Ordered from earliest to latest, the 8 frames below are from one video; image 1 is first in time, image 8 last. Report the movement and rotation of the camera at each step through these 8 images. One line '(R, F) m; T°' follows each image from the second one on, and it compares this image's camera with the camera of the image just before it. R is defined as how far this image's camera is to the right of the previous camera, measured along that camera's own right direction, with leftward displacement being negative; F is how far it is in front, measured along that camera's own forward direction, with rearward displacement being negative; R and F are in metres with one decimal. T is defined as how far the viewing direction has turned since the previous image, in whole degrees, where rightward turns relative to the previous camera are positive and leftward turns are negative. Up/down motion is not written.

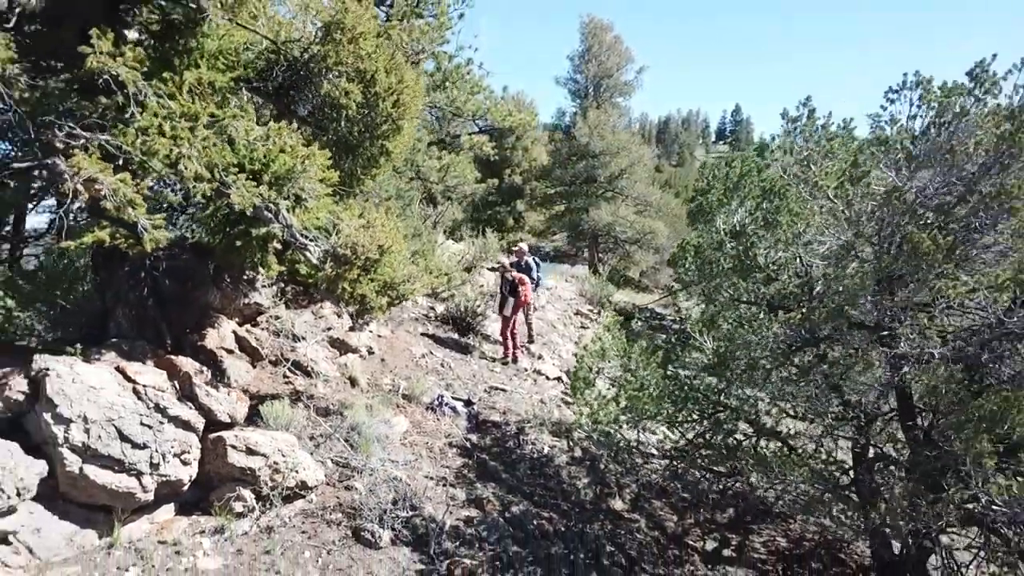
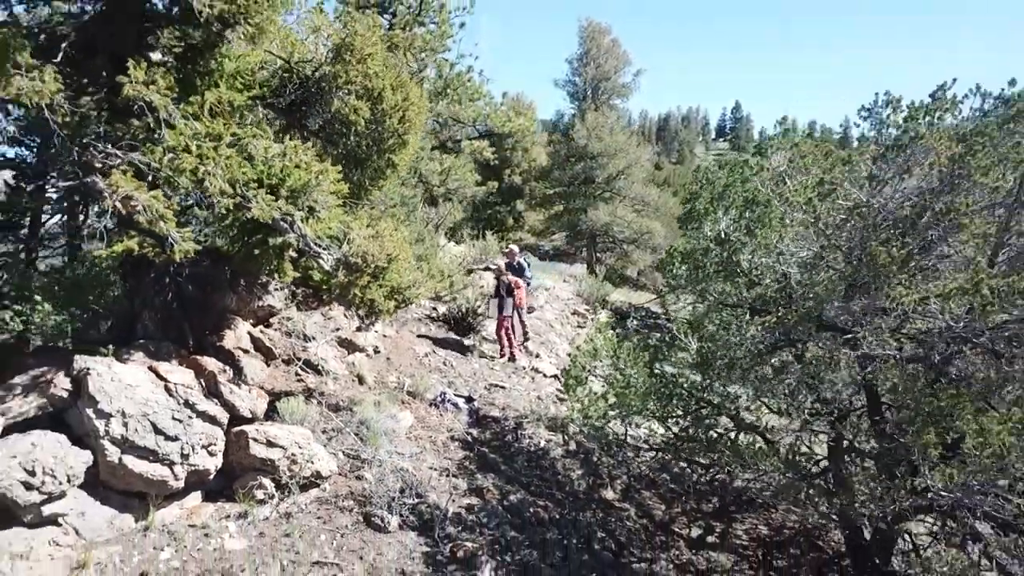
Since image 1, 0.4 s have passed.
(0.0, -0.5) m; 0°
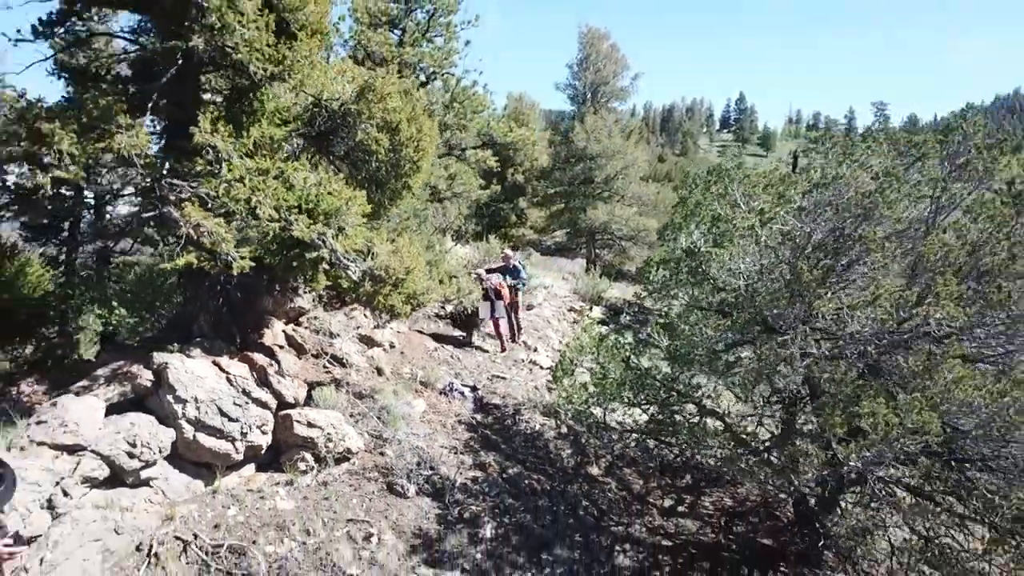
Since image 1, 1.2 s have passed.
(+0.1, -1.2) m; 0°
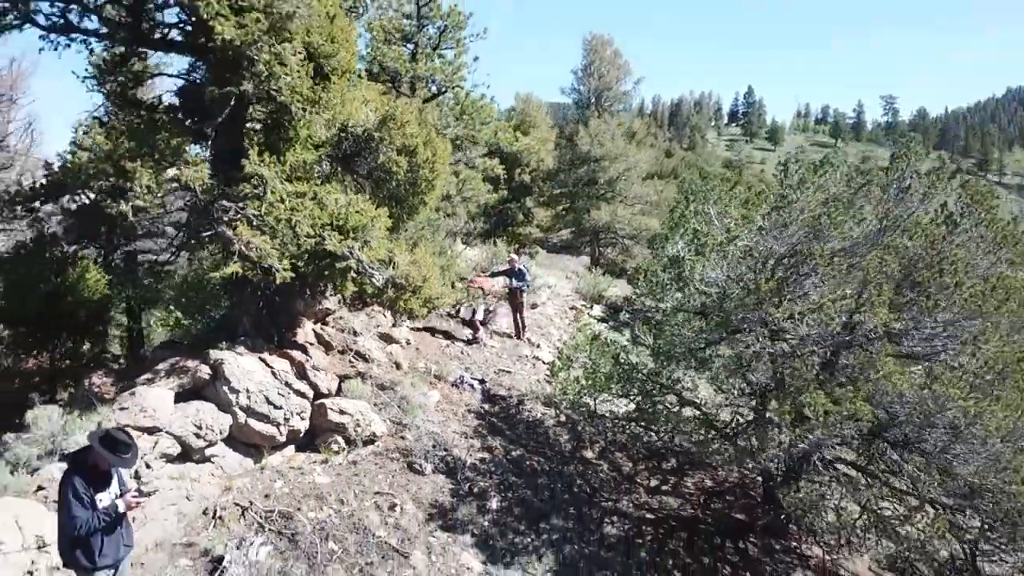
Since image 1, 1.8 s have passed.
(+0.1, -1.2) m; -1°
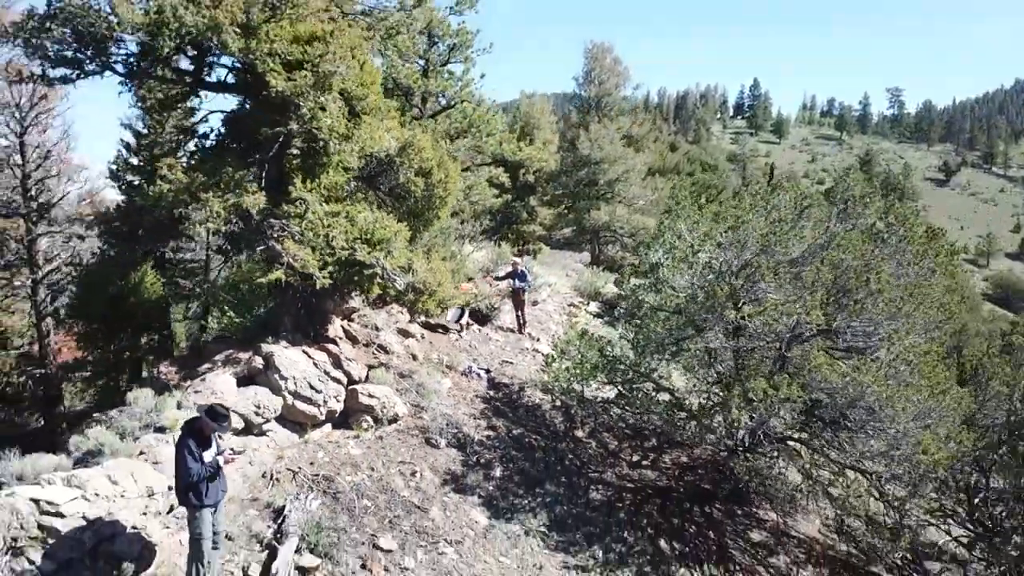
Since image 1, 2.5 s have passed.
(+0.1, -1.6) m; 0°
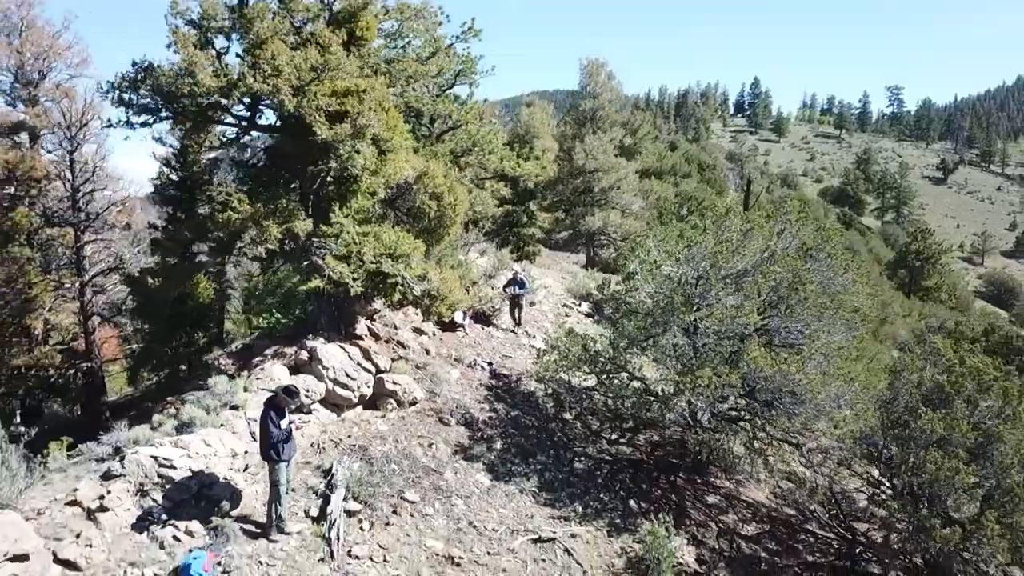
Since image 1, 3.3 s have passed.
(+0.1, -2.2) m; 0°
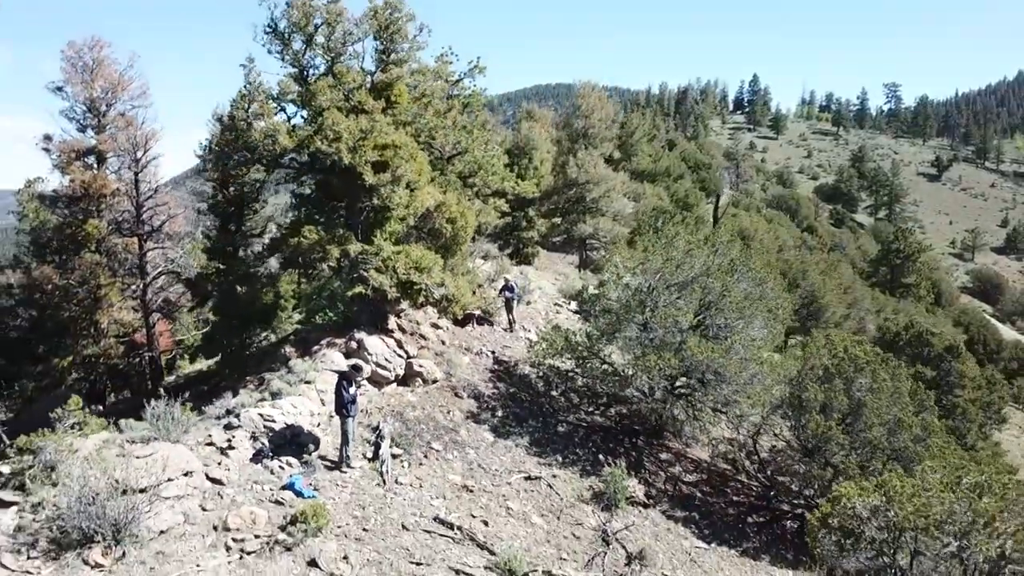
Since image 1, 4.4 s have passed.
(+0.1, -3.8) m; 0°
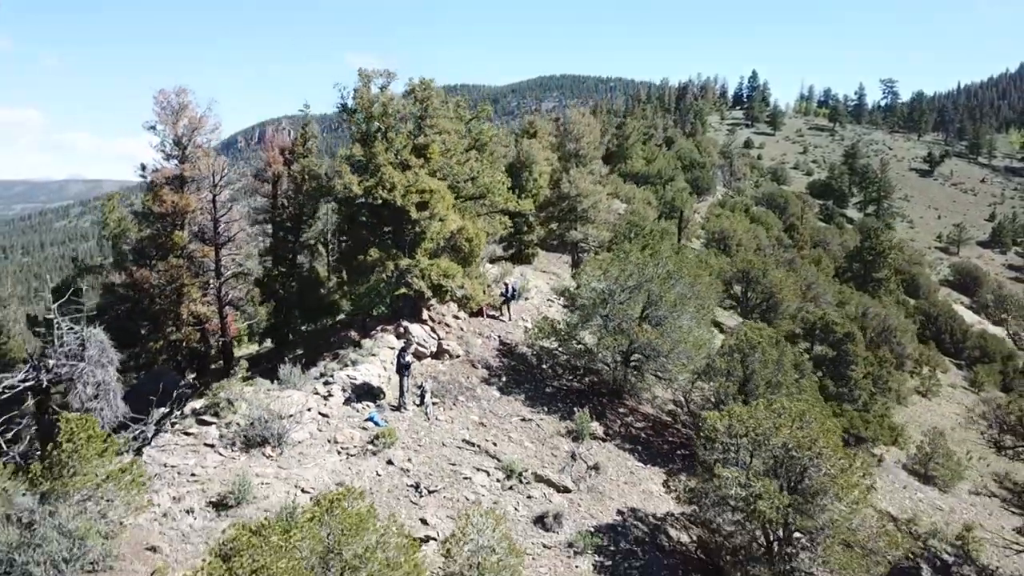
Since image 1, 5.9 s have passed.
(+0.1, -6.4) m; 0°
